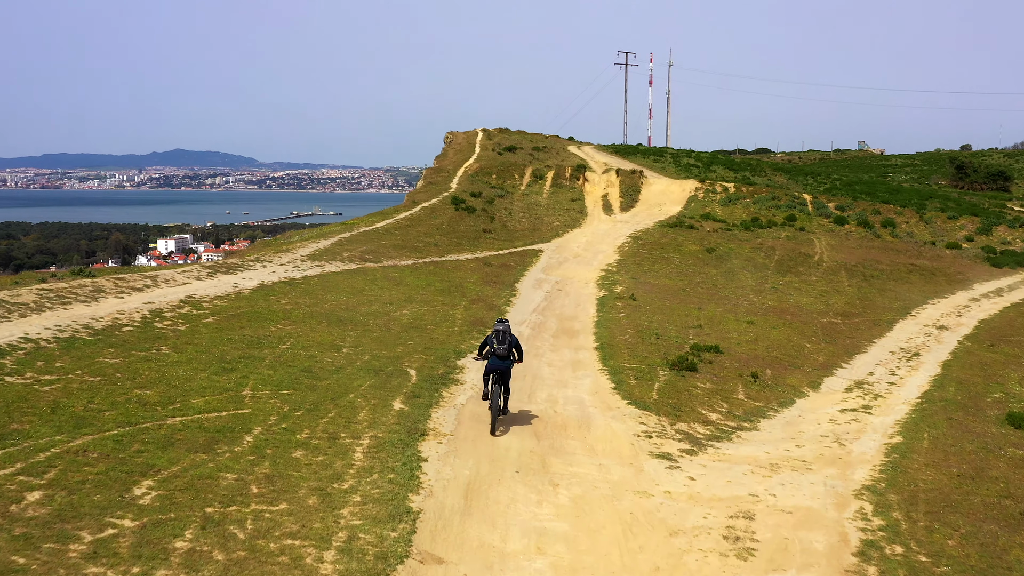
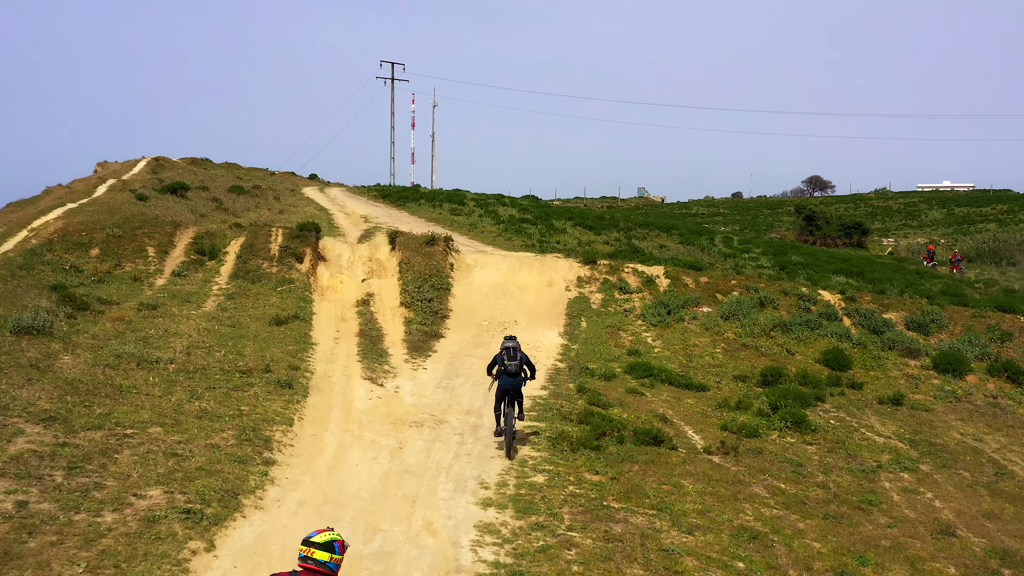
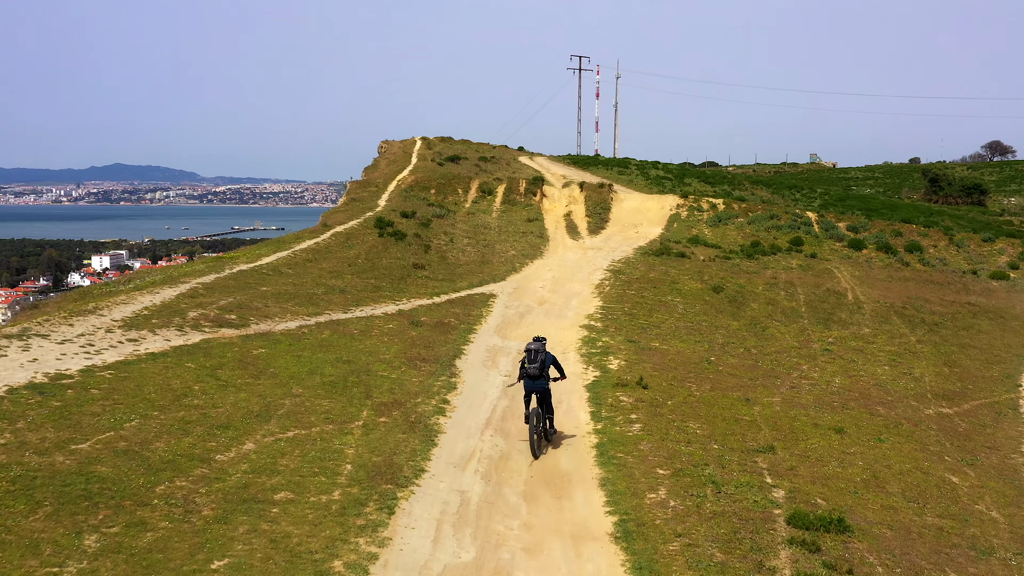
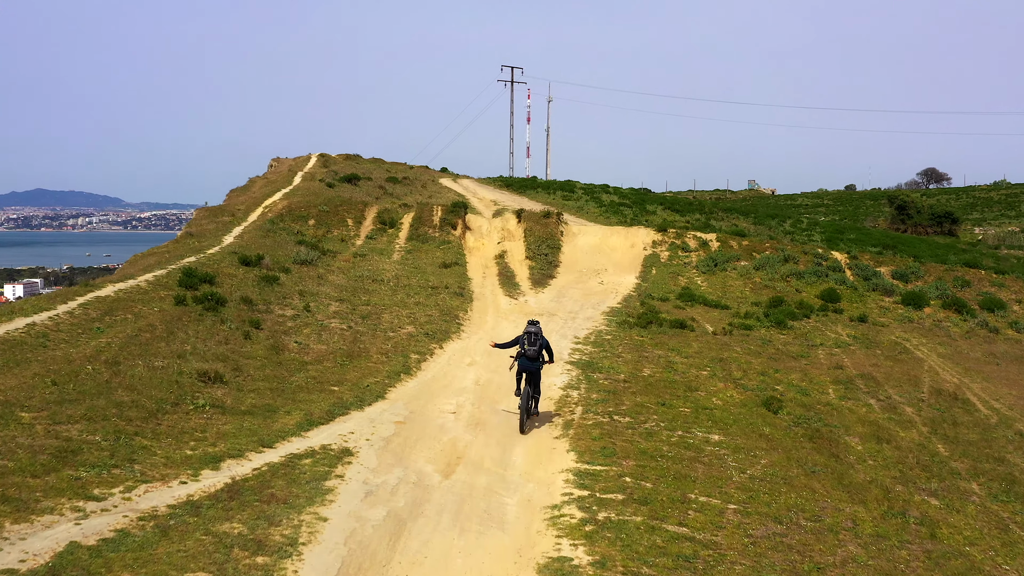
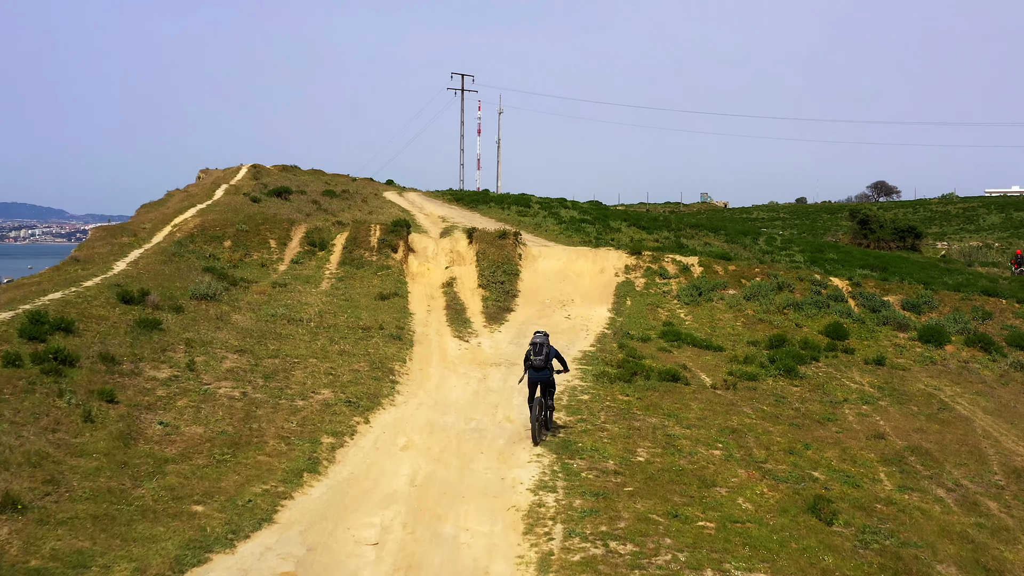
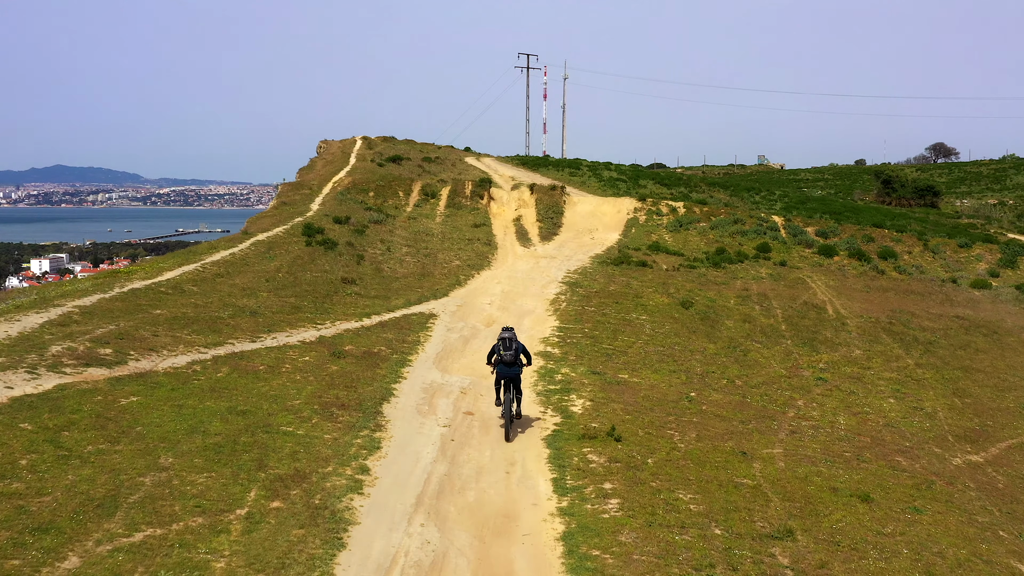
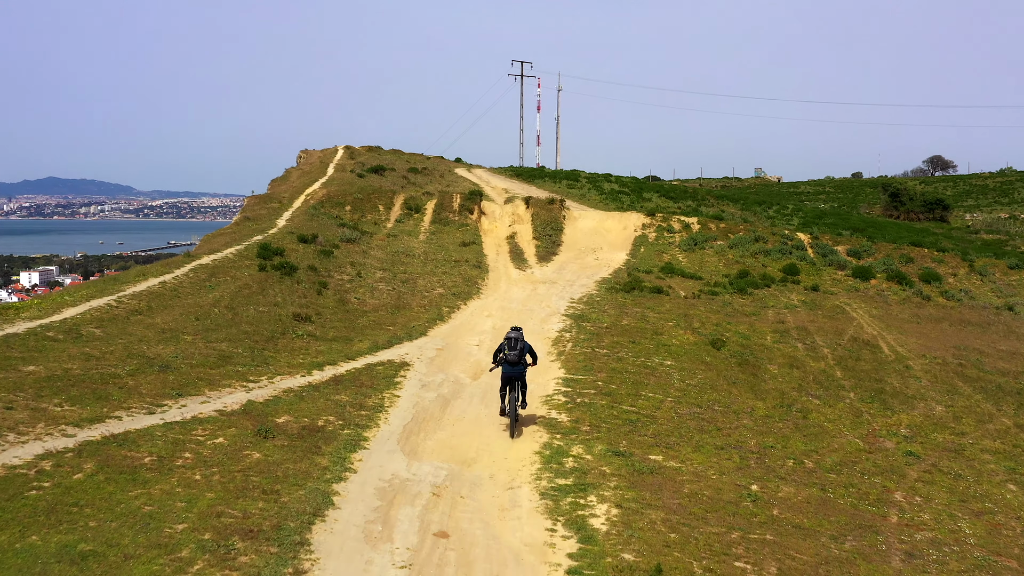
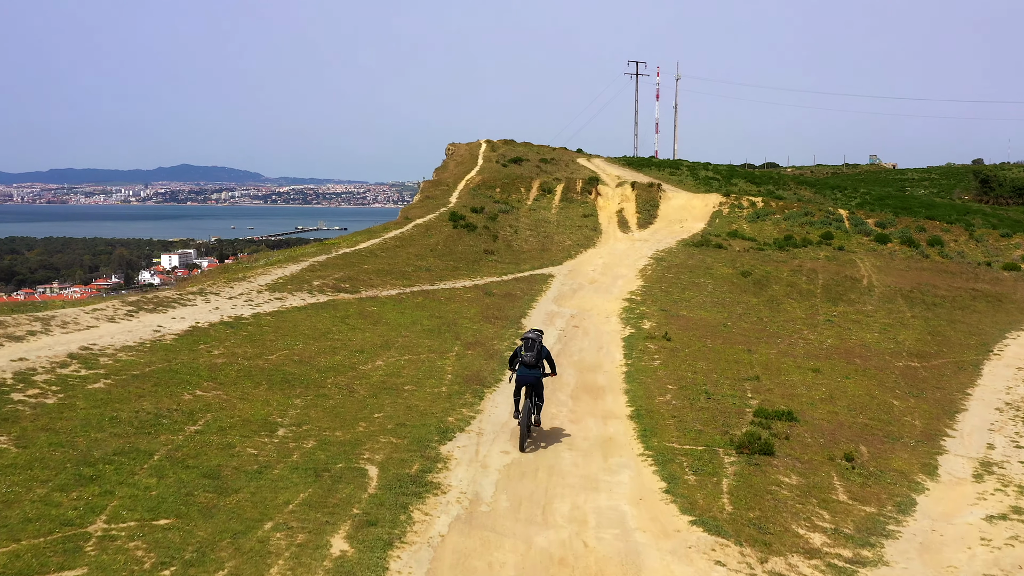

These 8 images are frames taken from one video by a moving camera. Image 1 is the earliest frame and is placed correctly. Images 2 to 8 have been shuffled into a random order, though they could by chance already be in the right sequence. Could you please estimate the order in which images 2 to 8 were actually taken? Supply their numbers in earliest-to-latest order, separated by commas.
8, 3, 6, 7, 4, 5, 2
